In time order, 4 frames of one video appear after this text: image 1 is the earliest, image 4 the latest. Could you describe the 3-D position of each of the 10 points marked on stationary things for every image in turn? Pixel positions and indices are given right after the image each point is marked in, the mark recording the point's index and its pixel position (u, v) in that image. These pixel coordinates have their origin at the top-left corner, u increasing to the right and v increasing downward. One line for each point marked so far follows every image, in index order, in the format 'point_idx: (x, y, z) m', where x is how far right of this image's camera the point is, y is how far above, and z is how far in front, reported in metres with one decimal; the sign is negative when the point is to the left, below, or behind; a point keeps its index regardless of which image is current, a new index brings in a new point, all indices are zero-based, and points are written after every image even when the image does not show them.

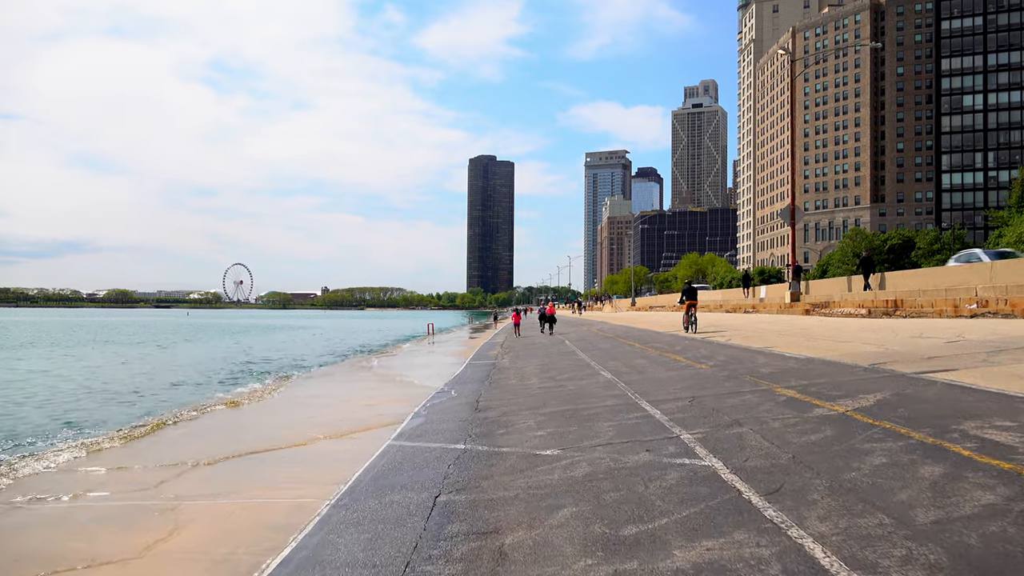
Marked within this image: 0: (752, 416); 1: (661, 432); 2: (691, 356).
0: (+3.2, -1.7, +9.1) m
1: (+1.9, -1.9, +8.8) m
2: (+4.9, -1.9, +18.5) m
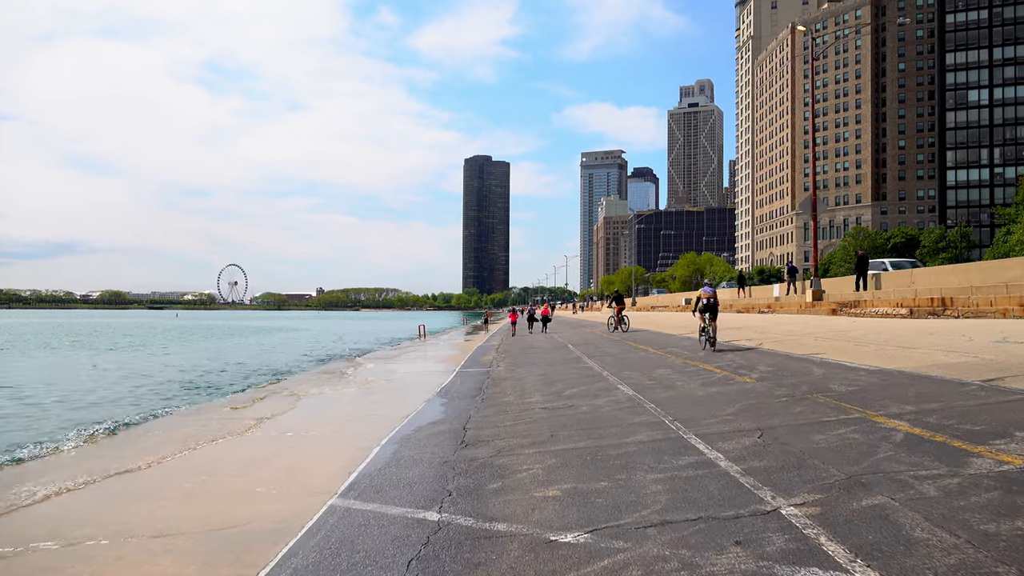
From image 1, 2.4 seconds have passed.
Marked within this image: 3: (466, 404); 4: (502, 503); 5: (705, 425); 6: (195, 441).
0: (+3.2, -1.6, +5.9) m
1: (+1.9, -1.7, +5.6) m
2: (+4.8, -1.8, +15.4) m
3: (-0.9, -2.3, +13.6) m
4: (-0.1, -2.0, +6.4) m
5: (+2.5, -1.8, +8.8) m
6: (-5.9, -2.8, +12.6) m
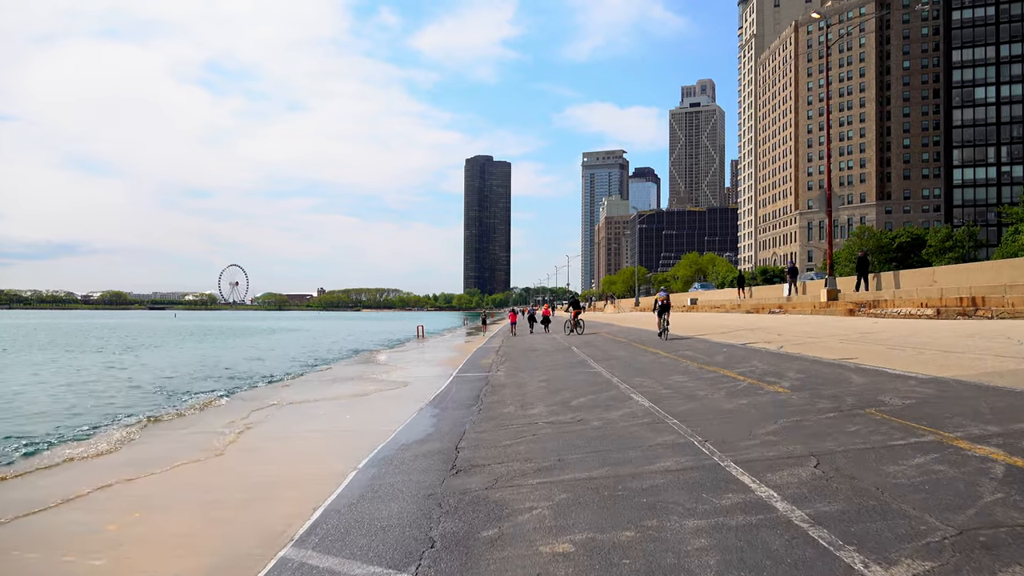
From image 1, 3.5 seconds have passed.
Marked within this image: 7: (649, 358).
0: (+3.2, -1.6, +4.5) m
1: (+1.9, -1.7, +4.1) m
2: (+4.8, -1.7, +13.9) m
3: (-0.9, -2.3, +12.1) m
4: (-0.1, -2.0, +4.9) m
5: (+2.5, -1.7, +7.3) m
6: (-5.9, -2.7, +11.2) m
7: (+3.9, -2.0, +19.2) m
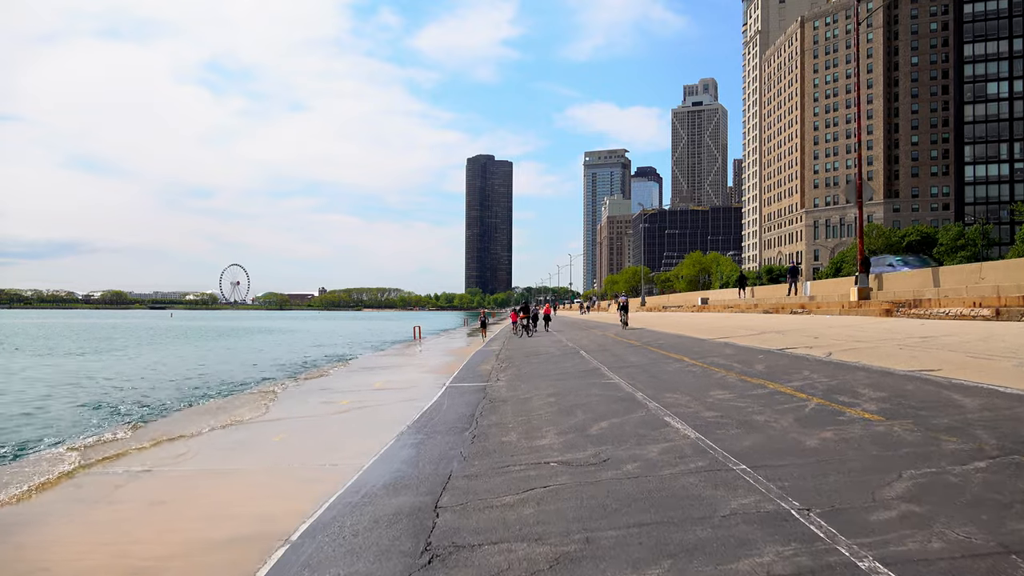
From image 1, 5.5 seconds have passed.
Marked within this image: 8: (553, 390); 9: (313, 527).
0: (+3.2, -1.5, +1.8) m
1: (+1.9, -1.6, +1.4) m
2: (+4.9, -1.6, +11.2) m
3: (-0.9, -2.2, +9.4) m
4: (-0.1, -1.9, +2.2) m
5: (+2.5, -1.7, +4.6) m
6: (-5.9, -2.7, +8.5) m
7: (+3.9, -1.9, +16.5) m
8: (+0.8, -2.1, +14.1) m
9: (-1.8, -2.1, +6.4) m
